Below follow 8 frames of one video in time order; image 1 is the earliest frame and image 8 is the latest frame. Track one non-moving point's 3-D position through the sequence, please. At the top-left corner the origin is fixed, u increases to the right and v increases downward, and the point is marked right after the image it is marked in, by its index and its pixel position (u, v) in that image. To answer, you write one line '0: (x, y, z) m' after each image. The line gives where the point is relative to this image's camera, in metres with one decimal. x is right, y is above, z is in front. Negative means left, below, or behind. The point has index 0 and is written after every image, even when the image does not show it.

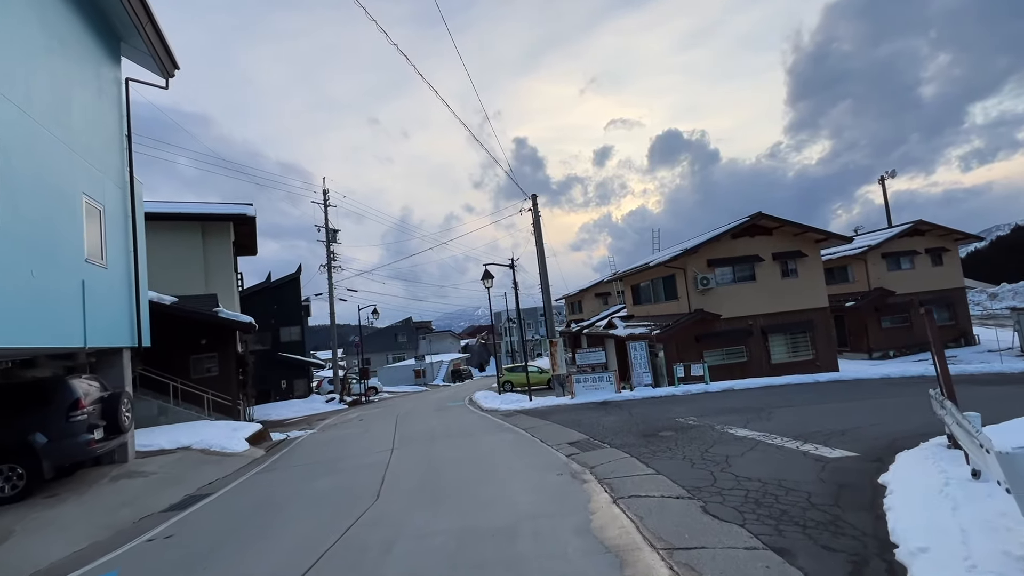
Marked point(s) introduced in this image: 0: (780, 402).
0: (+6.6, -2.8, +11.4) m
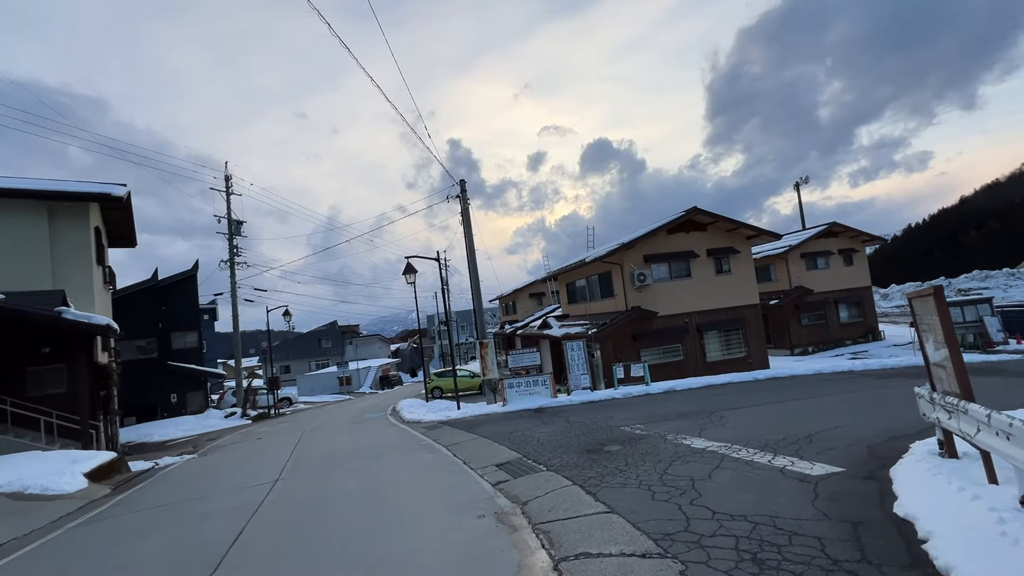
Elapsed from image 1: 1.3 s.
0: (+4.9, -2.6, +10.5) m
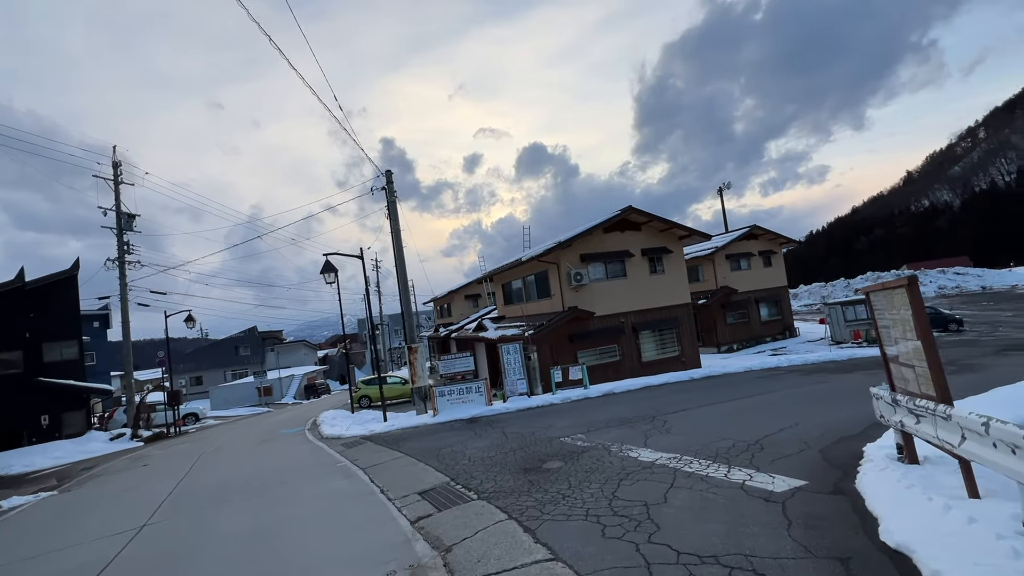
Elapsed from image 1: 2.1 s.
0: (+3.4, -2.6, +10.1) m
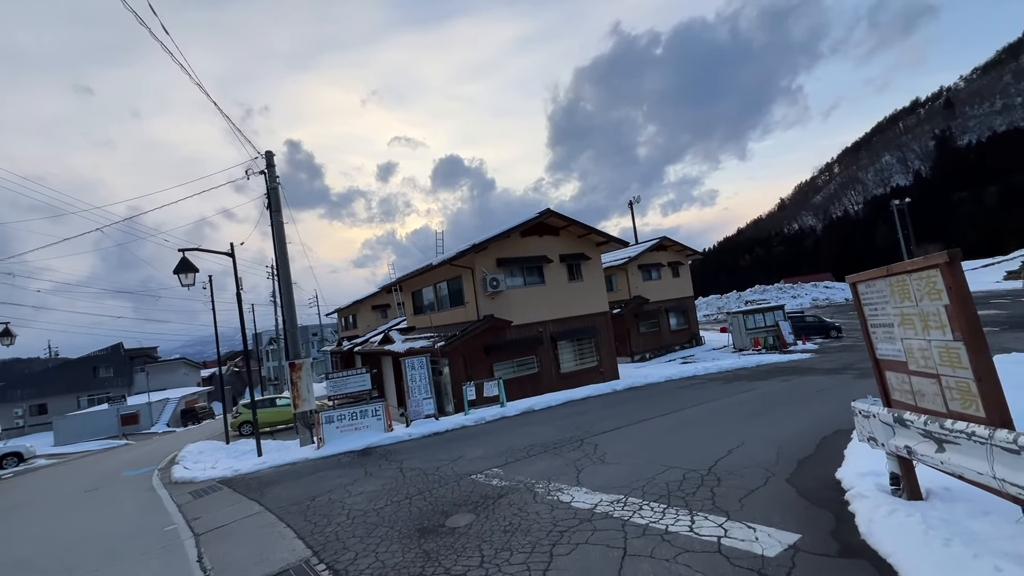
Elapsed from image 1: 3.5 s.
0: (+1.7, -2.6, +8.8) m
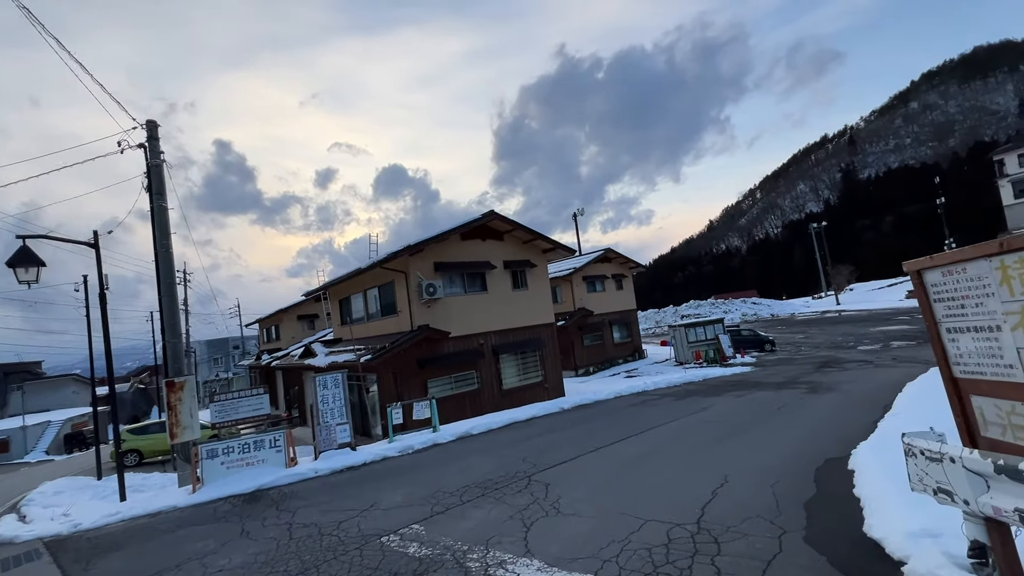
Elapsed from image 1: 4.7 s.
0: (+0.6, -2.6, +7.3) m
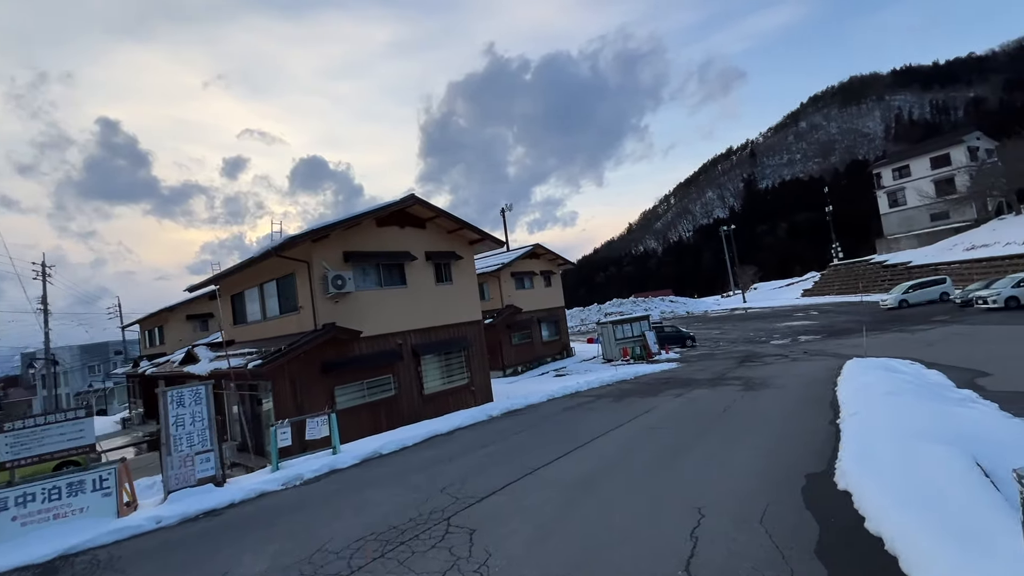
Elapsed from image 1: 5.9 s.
0: (-0.5, -2.4, +5.8) m
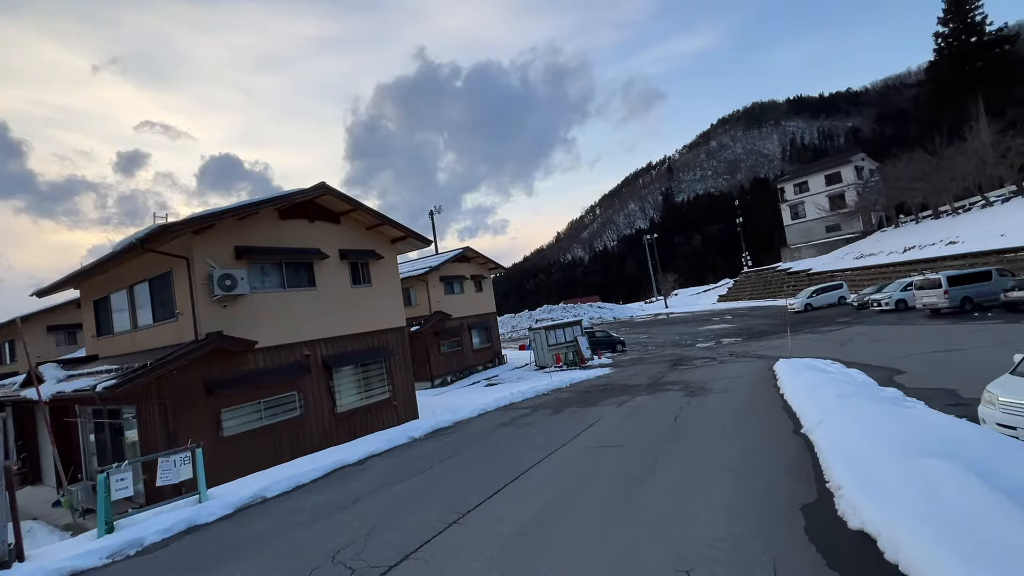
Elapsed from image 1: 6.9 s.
0: (-1.2, -2.4, +4.3) m
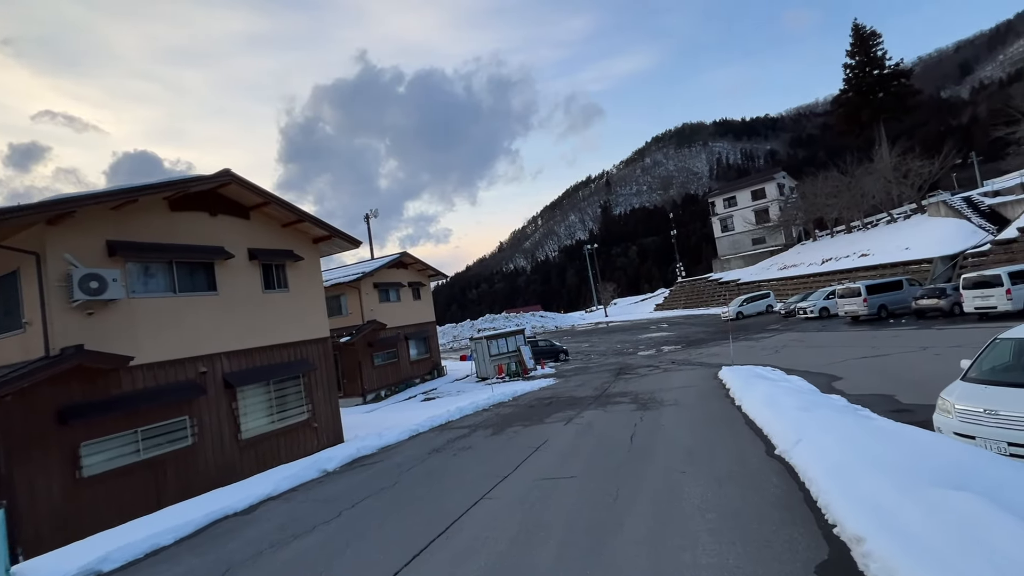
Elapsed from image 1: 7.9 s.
0: (-1.7, -2.3, +2.9) m
